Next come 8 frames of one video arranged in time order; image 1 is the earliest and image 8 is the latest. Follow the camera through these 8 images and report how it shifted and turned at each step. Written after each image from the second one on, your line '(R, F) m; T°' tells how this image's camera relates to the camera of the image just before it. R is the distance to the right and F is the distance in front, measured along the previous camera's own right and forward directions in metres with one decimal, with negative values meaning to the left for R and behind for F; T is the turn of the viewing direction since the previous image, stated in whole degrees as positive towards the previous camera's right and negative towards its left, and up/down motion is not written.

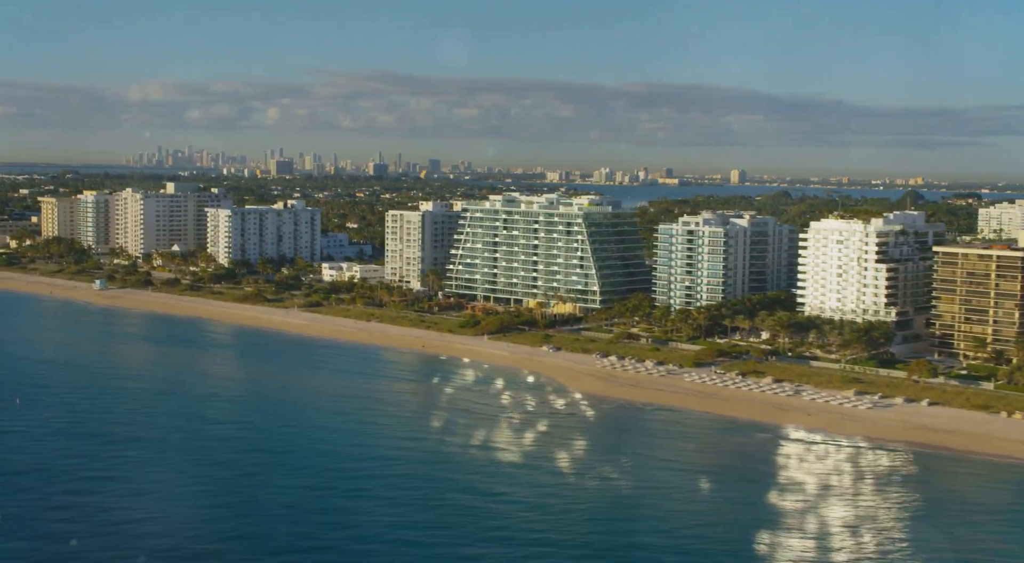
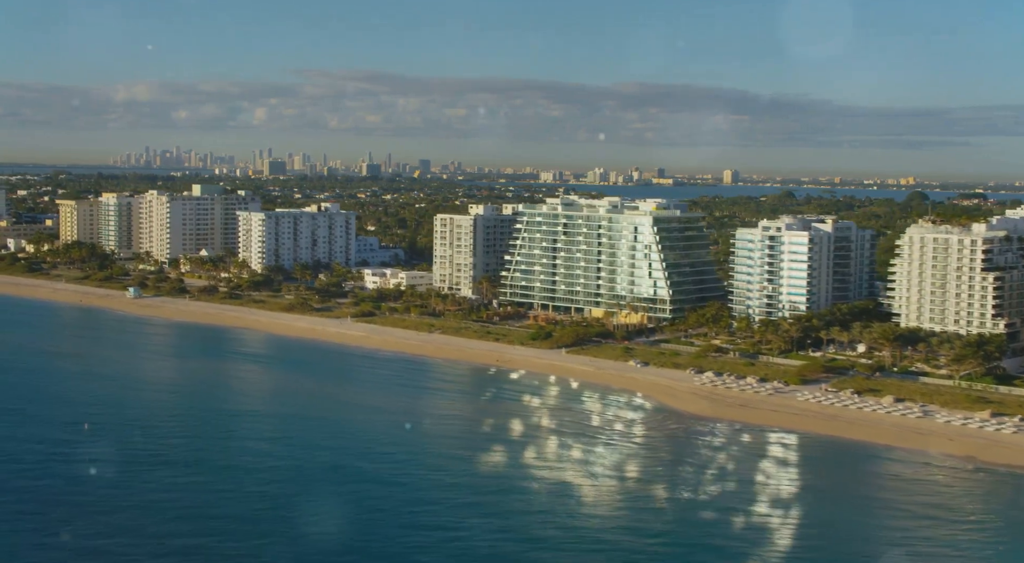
(-3.1, +2.4) m; +1°
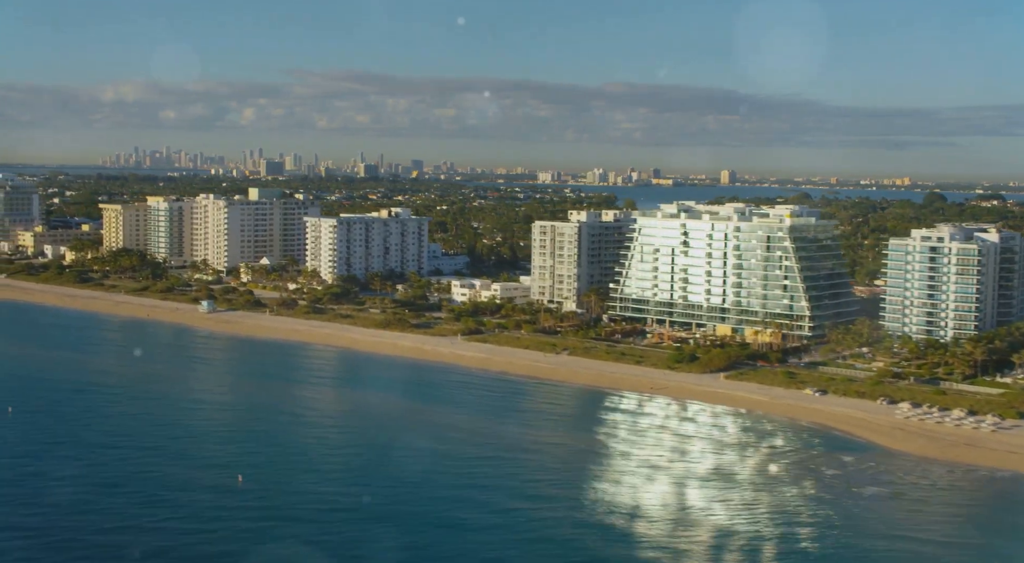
(-5.1, +3.8) m; +1°
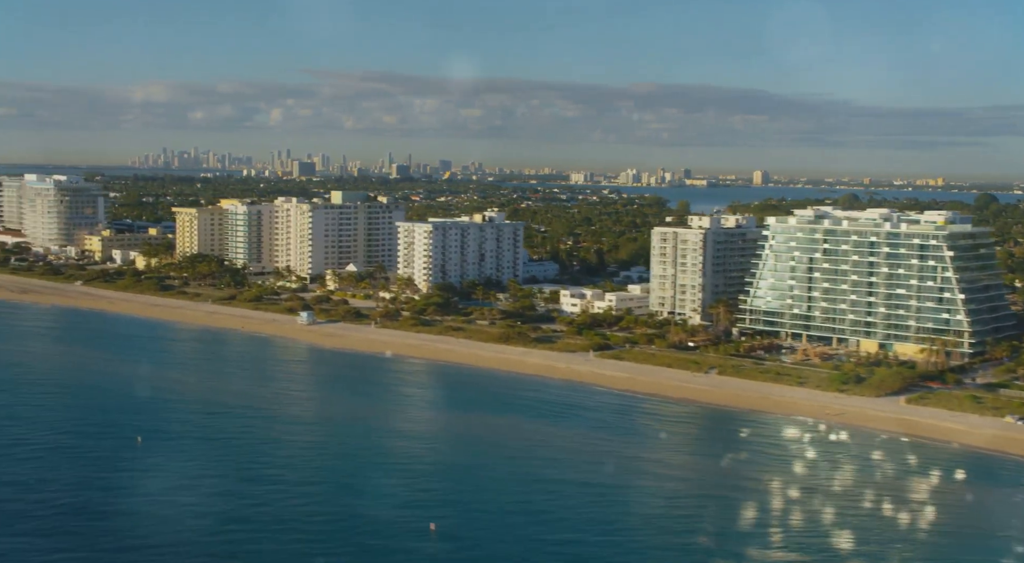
(-3.8, +2.8) m; -1°
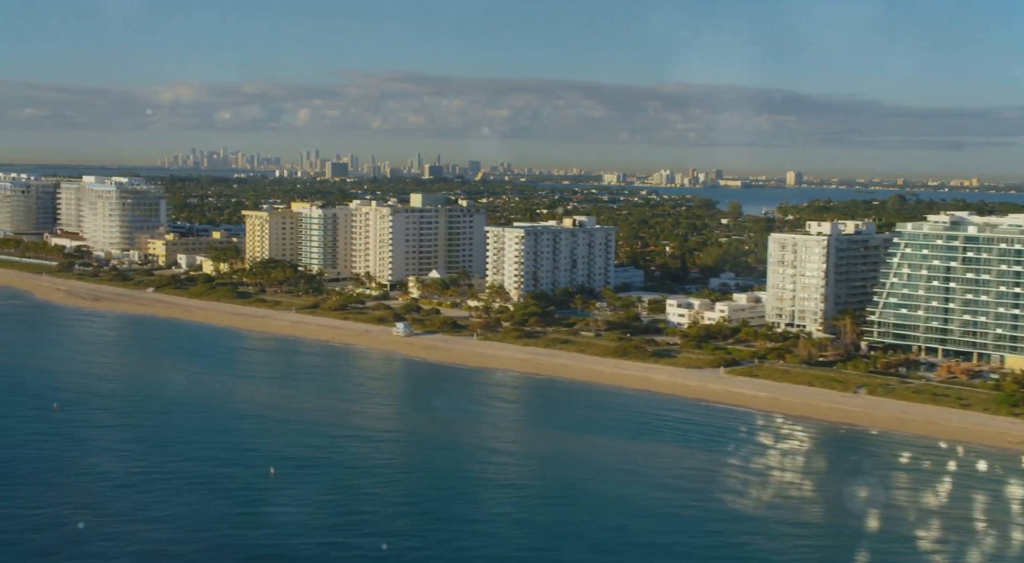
(-3.2, +2.4) m; -1°
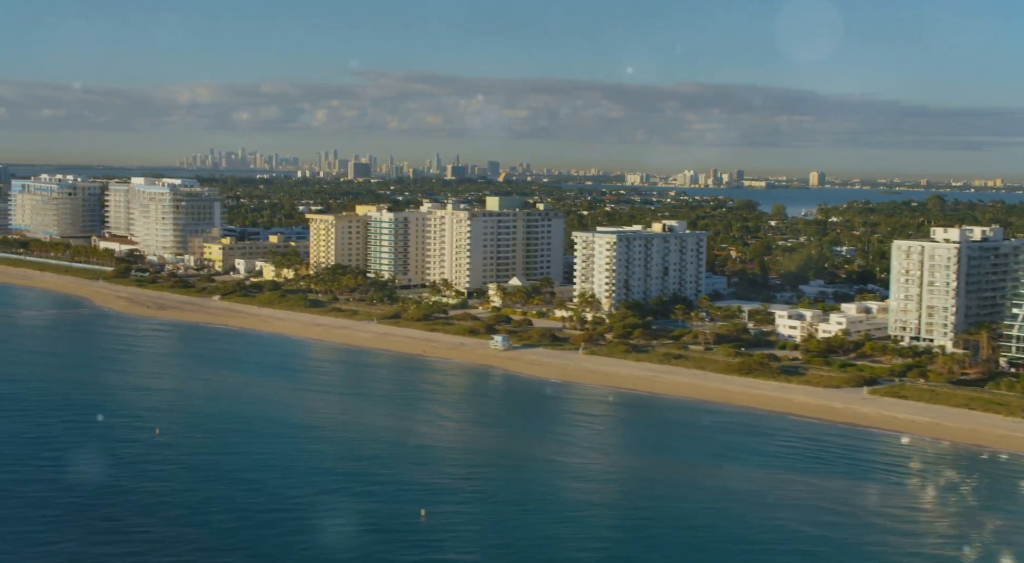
(-3.3, +2.6) m; -1°
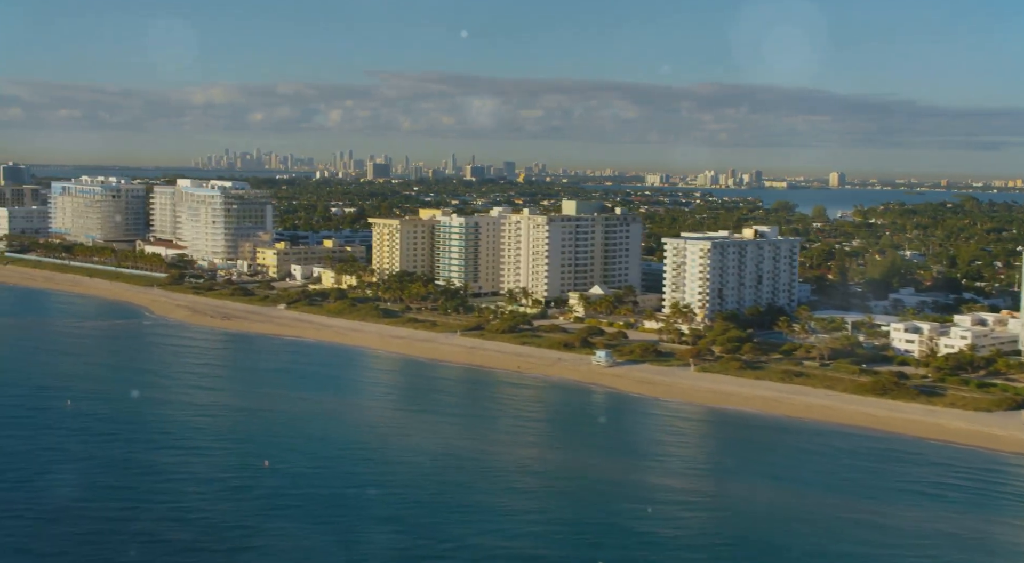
(-3.1, +2.5) m; -1°
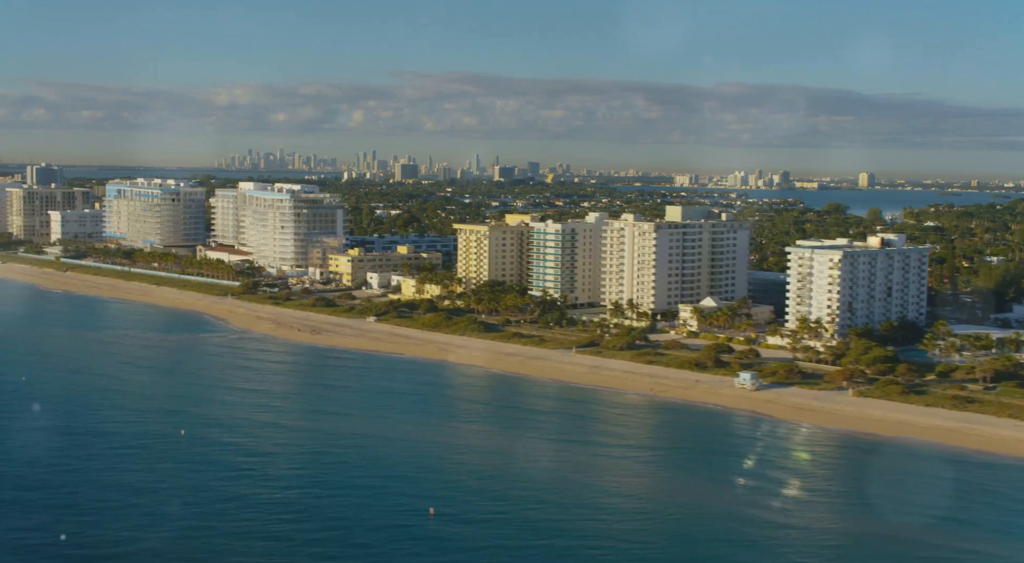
(-3.7, +3.0) m; -1°
